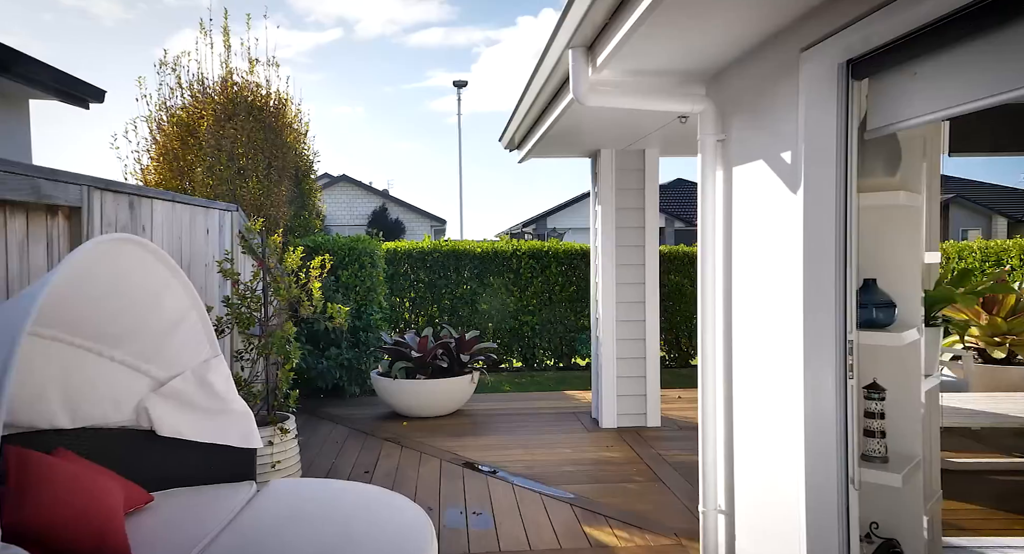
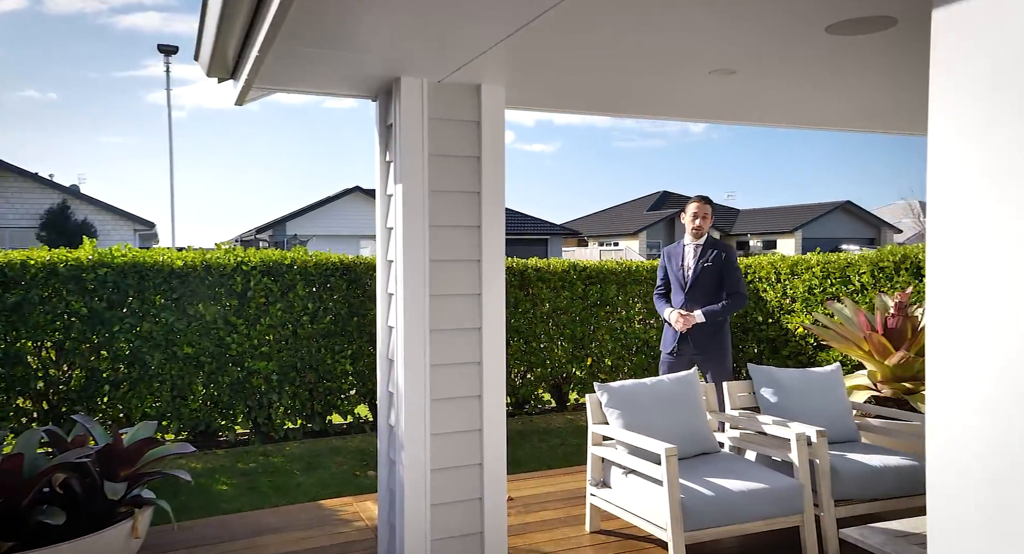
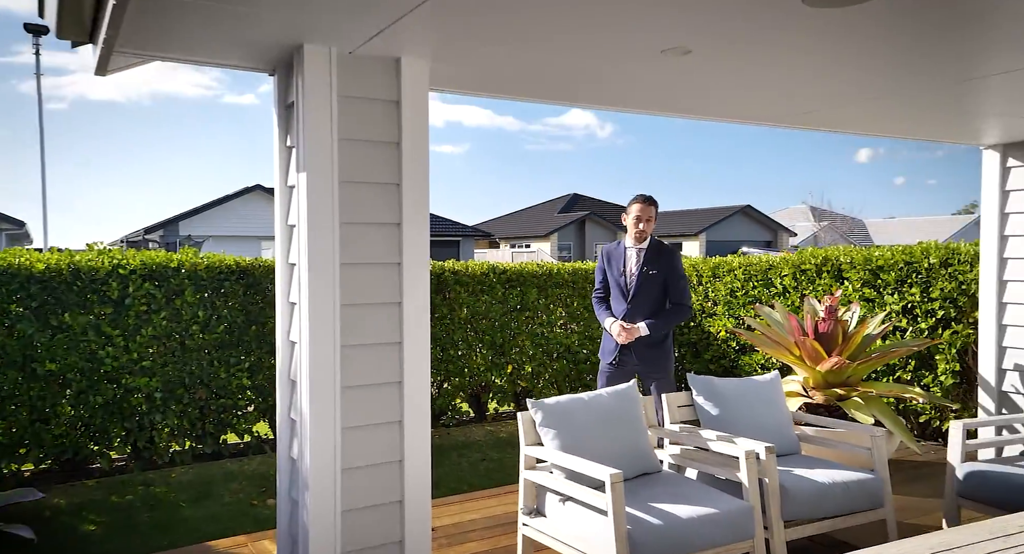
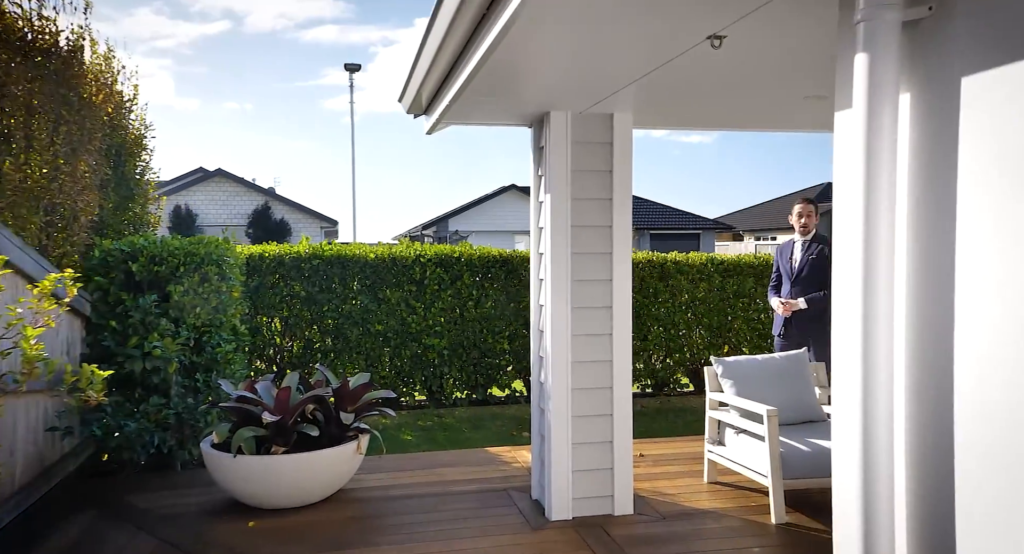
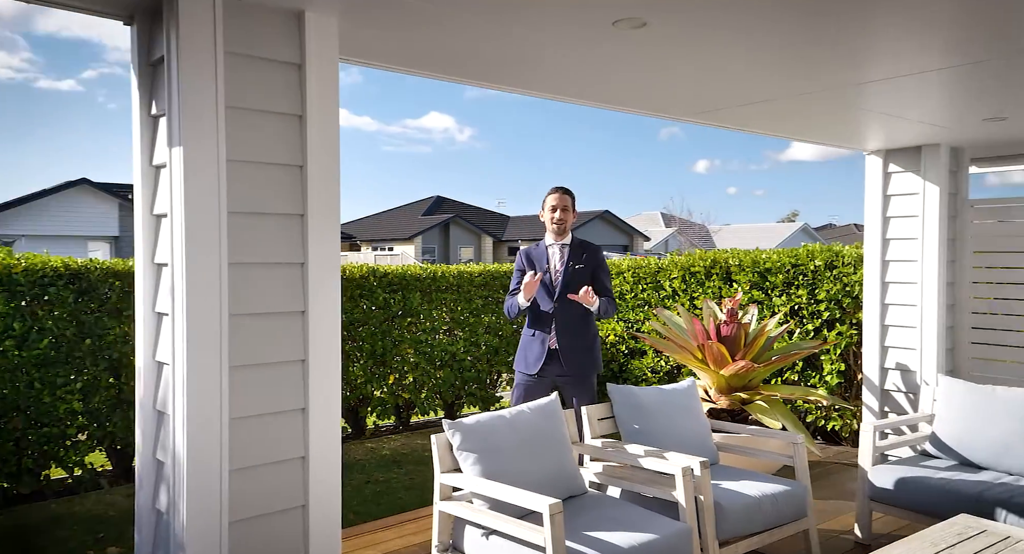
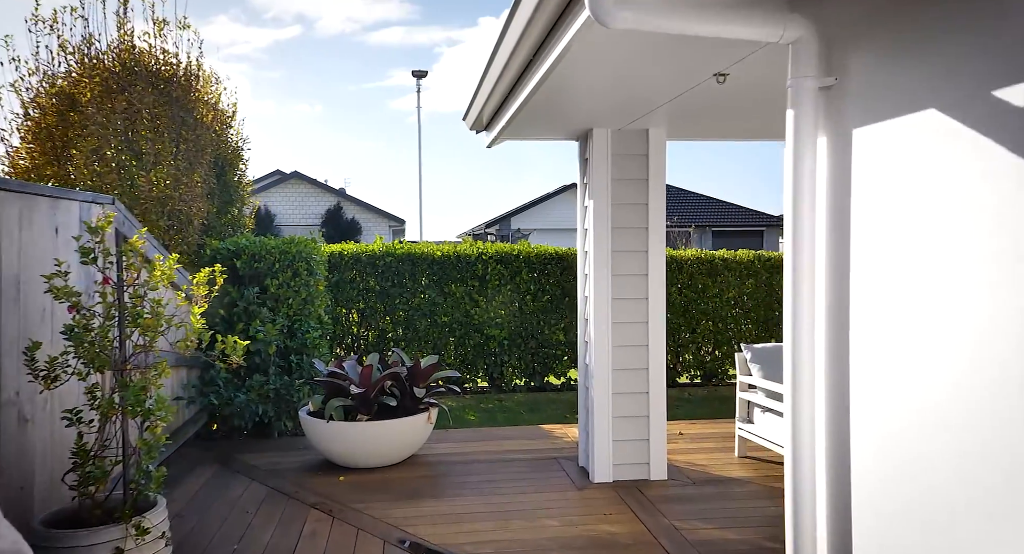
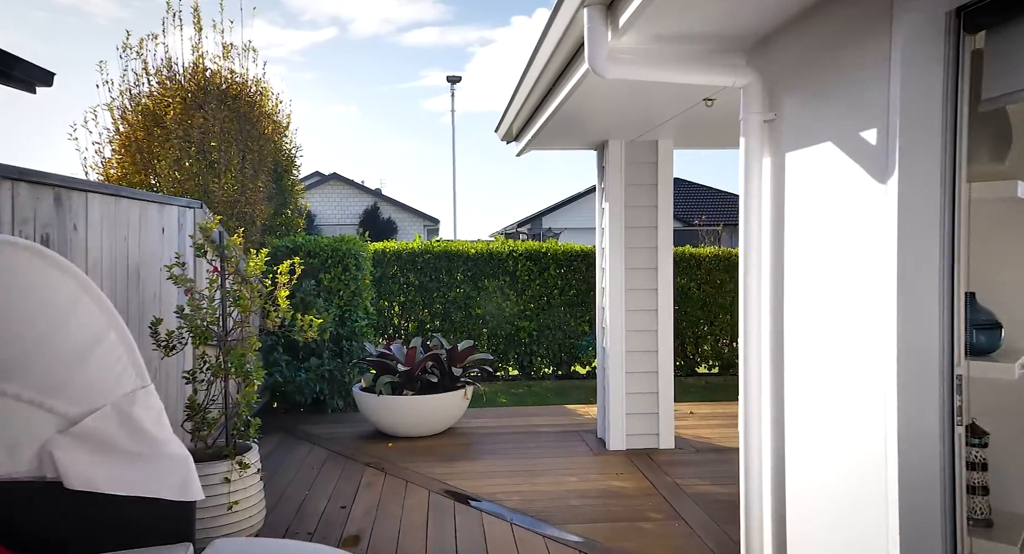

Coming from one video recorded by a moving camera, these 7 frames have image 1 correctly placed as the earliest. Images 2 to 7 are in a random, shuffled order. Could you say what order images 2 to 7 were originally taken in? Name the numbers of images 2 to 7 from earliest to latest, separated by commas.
7, 6, 4, 2, 3, 5
